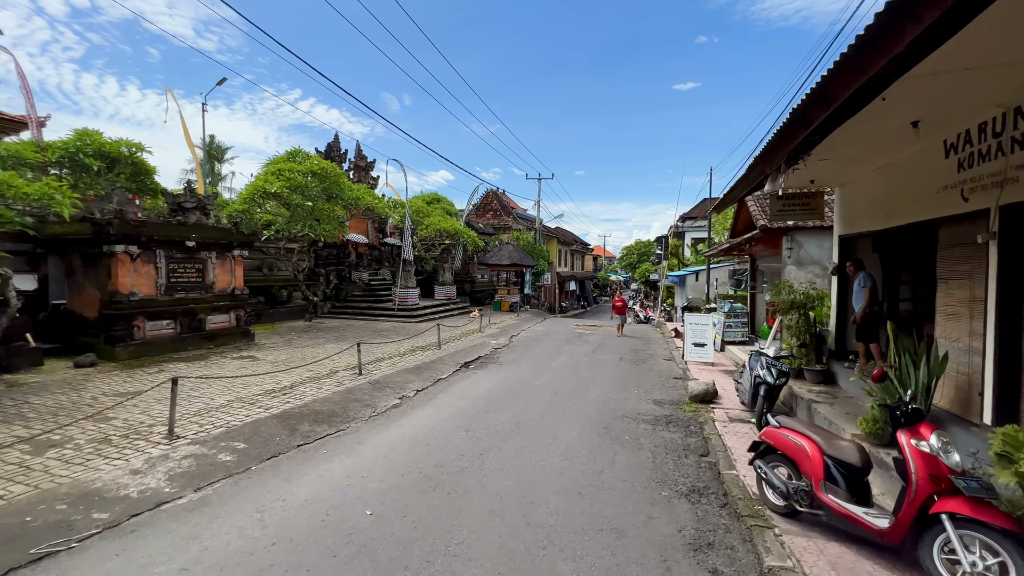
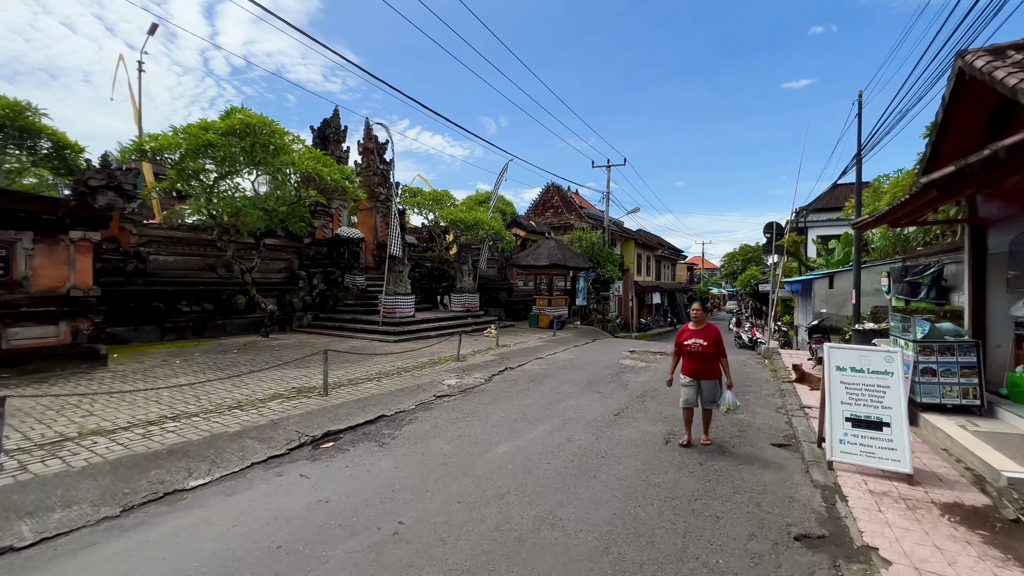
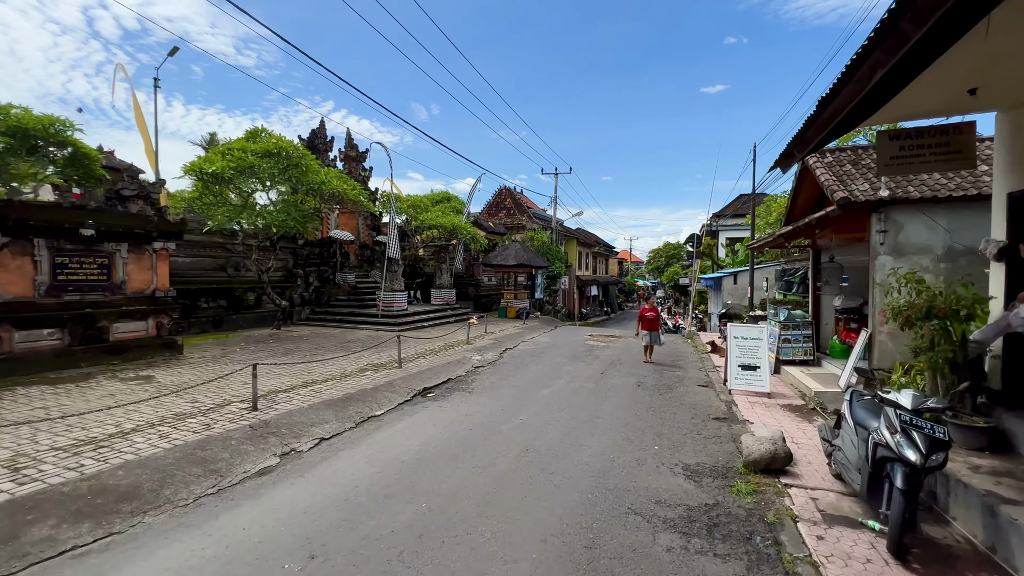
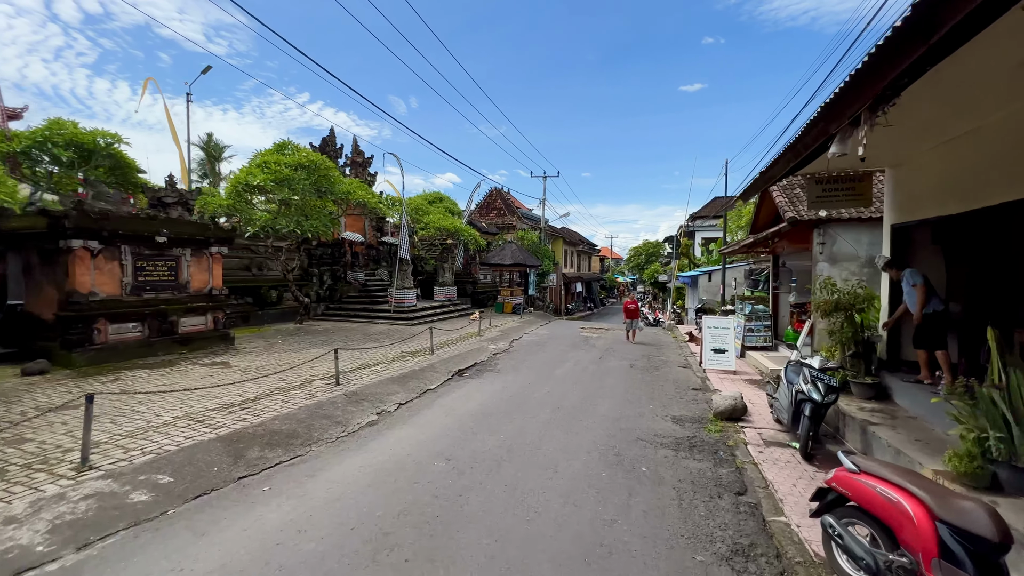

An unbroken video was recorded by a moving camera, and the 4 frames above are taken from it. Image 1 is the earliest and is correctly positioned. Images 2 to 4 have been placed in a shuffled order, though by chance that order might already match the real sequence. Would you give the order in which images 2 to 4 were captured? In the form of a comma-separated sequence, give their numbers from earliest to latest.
4, 3, 2
